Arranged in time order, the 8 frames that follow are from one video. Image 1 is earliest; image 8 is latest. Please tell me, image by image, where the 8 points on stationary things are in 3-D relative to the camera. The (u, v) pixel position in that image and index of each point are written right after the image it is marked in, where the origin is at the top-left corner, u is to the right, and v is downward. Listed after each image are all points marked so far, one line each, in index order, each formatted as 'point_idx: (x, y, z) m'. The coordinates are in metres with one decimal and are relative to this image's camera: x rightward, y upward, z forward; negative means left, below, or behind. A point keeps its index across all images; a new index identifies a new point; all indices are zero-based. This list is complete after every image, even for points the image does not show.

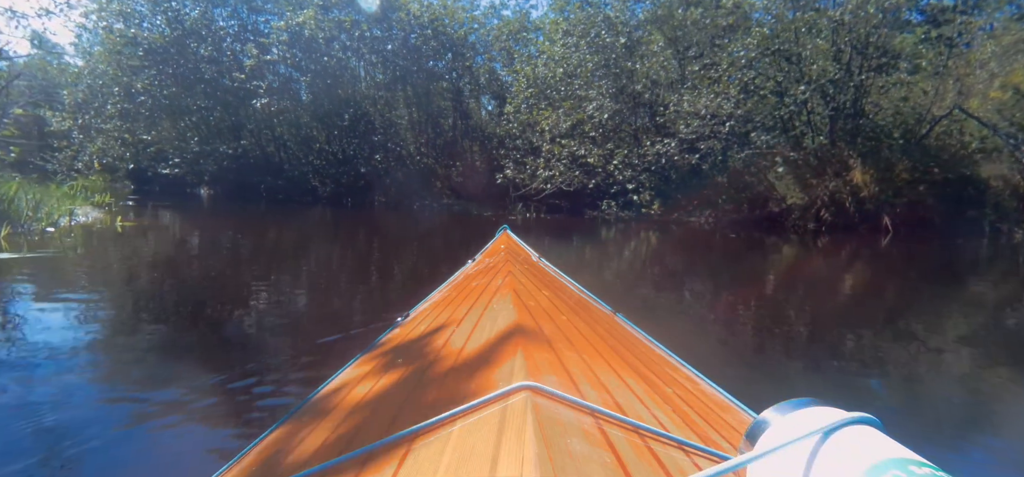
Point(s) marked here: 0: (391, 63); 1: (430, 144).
0: (-3.8, +5.4, +15.6) m
1: (-2.7, +3.1, +17.0) m
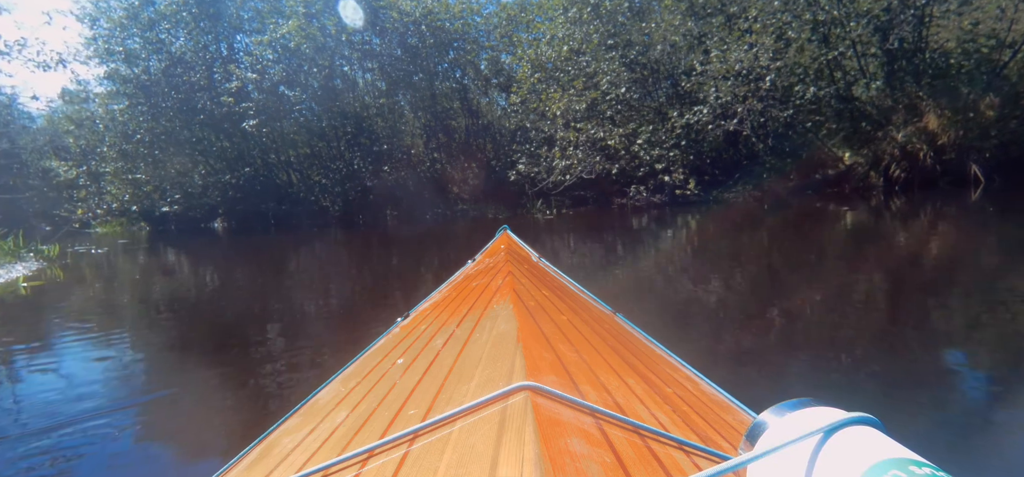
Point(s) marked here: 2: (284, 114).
0: (-3.6, +5.0, +15.2) m
1: (-2.2, +2.8, +16.5) m
2: (-6.5, +3.6, +14.7) m
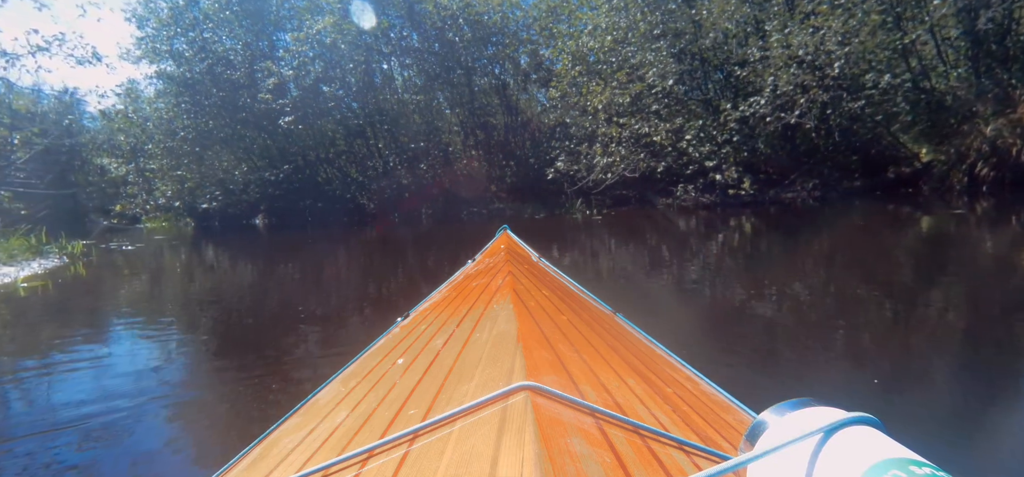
0: (-2.4, +5.0, +15.1) m
1: (-1.0, +2.8, +16.3) m
2: (-5.4, +3.6, +14.8) m
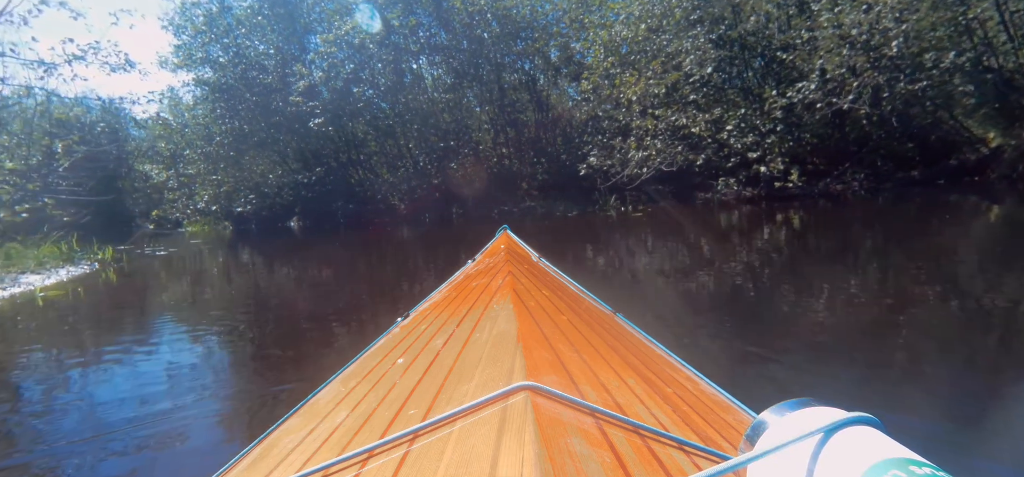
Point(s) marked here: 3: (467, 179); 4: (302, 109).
0: (-1.6, +5.0, +15.0) m
1: (0.0, +2.9, +16.1) m
2: (-4.5, +3.6, +15.0) m
3: (-1.4, +1.7, +15.9) m
4: (-5.7, +3.5, +14.7) m
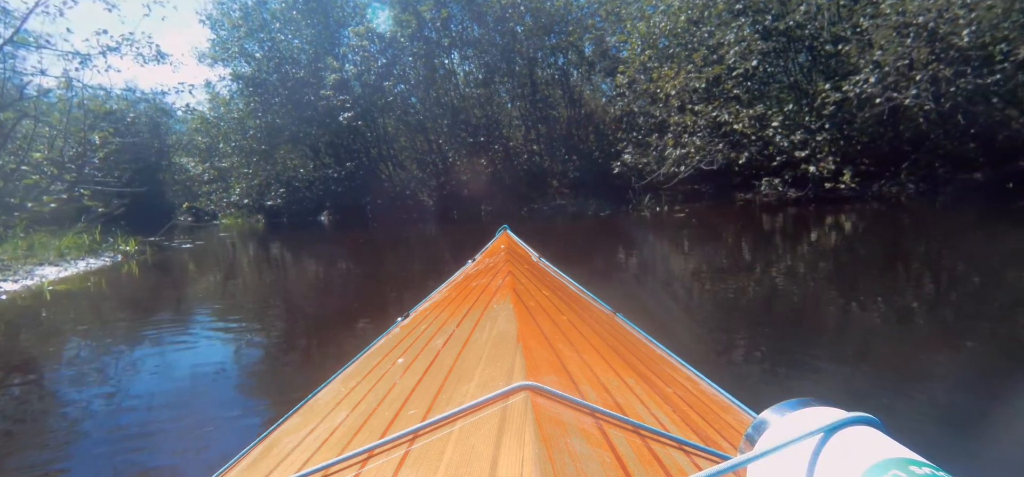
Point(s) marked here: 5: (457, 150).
0: (-0.7, +5.1, +14.9) m
1: (+0.9, +2.9, +15.9) m
2: (-3.6, +3.7, +15.0) m
3: (-0.5, +1.8, +15.8) m
4: (-4.8, +3.7, +14.8) m
5: (-1.6, +2.5, +15.7) m
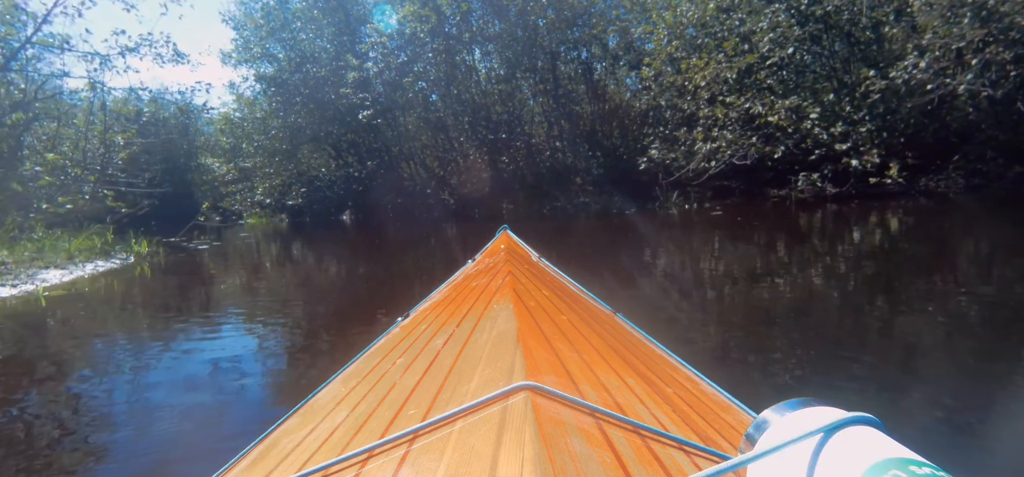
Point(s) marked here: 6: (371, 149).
0: (-0.1, +5.1, +14.7) m
1: (+1.6, +3.0, +15.7) m
2: (-3.0, +3.8, +14.9) m
3: (+0.2, +1.8, +15.6) m
4: (-4.2, +3.7, +14.8) m
5: (-1.0, +2.6, +15.5) m
6: (-4.3, +2.6, +15.8) m
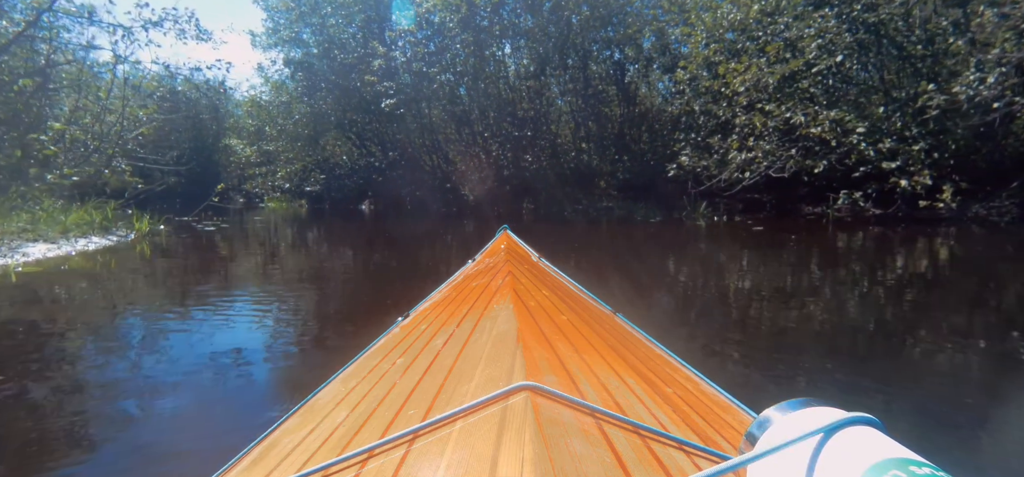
0: (+0.8, +5.1, +14.5) m
1: (+2.3, +2.8, +15.4) m
2: (-2.3, +3.9, +14.8) m
3: (+0.9, +1.8, +15.4) m
4: (-3.4, +4.0, +14.7) m
5: (-0.3, +2.6, +15.3) m
6: (-3.5, +2.9, +15.7) m
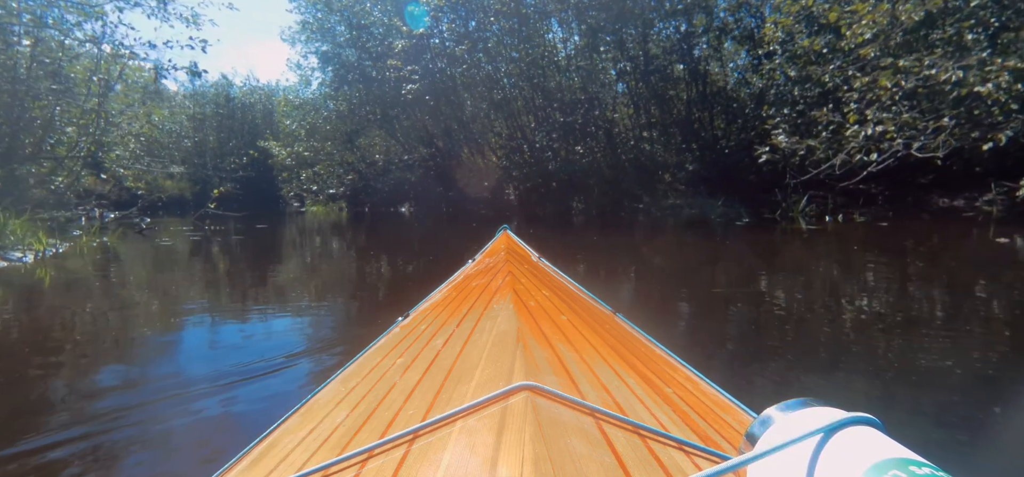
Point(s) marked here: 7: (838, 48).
0: (+2.1, +5.1, +13.2) m
1: (+3.7, +2.8, +13.9) m
2: (-0.9, +3.9, +13.9) m
3: (+2.3, +1.8, +14.1) m
4: (-2.1, +3.9, +14.0) m
5: (+1.2, +2.6, +14.2) m
6: (-2.1, +2.8, +14.9) m
7: (+5.5, +2.9, +10.1) m
